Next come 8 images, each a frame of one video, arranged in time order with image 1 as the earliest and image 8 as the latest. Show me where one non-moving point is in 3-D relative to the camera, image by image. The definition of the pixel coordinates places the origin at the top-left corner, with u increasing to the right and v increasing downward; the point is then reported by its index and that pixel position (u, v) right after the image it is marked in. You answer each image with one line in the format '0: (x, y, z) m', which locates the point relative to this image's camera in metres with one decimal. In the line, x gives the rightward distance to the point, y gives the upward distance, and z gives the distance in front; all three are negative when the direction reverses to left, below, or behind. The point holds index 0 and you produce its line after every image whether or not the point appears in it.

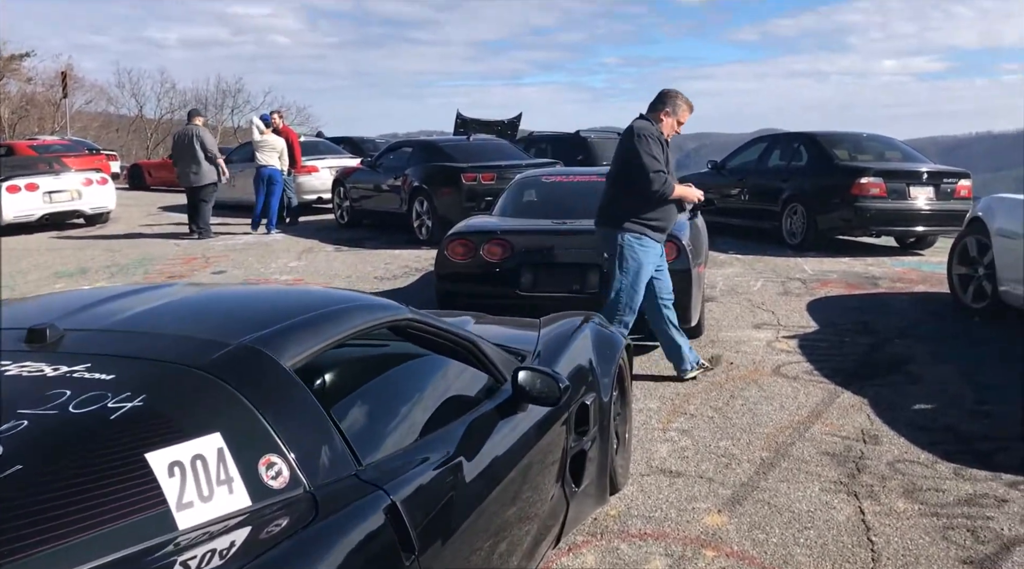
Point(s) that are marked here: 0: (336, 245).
0: (-2.4, +0.5, +11.7) m
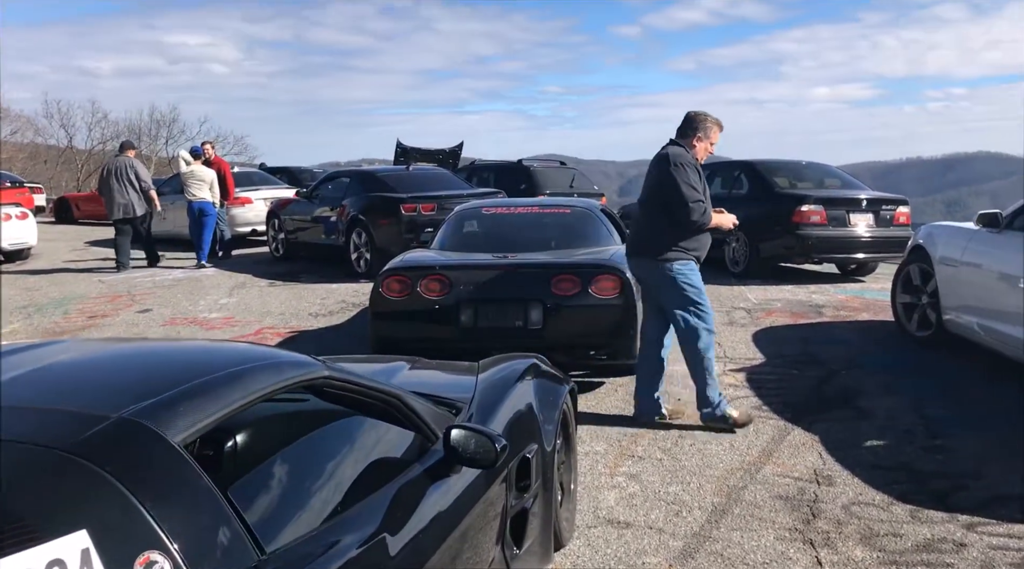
0: (-3.1, +0.1, +11.3) m
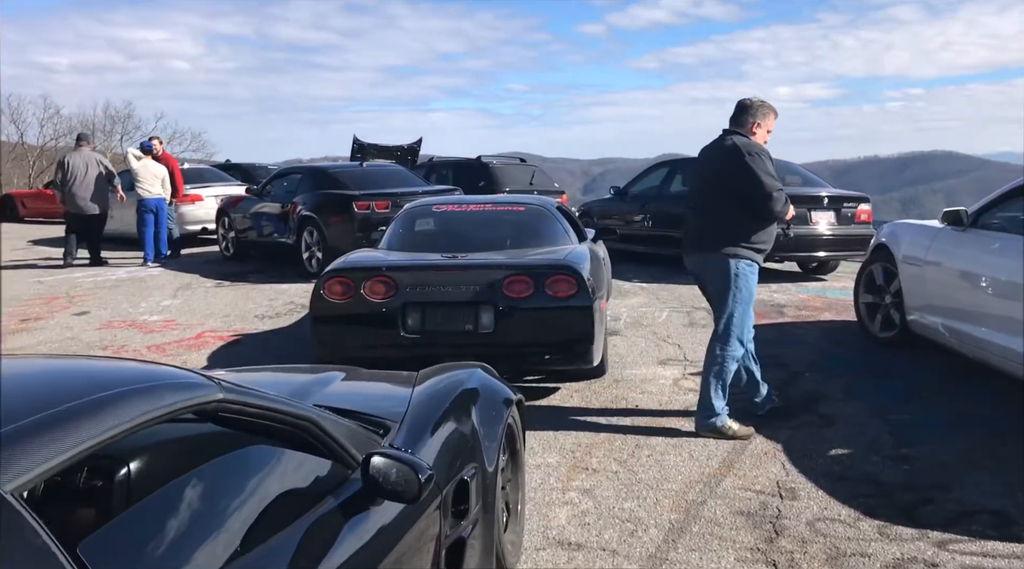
0: (-3.7, +0.1, +10.9) m
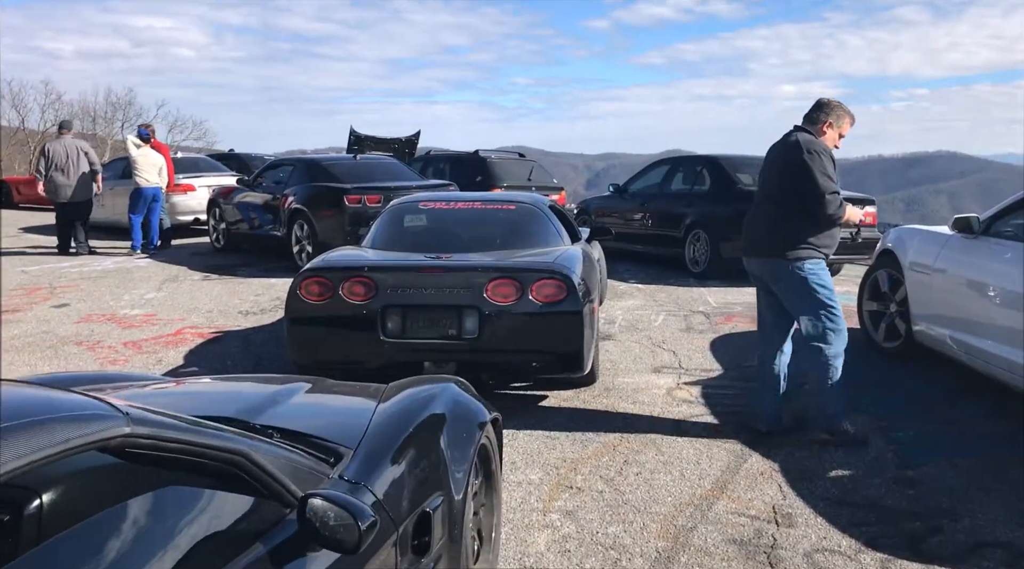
0: (-3.8, +0.1, +10.6) m
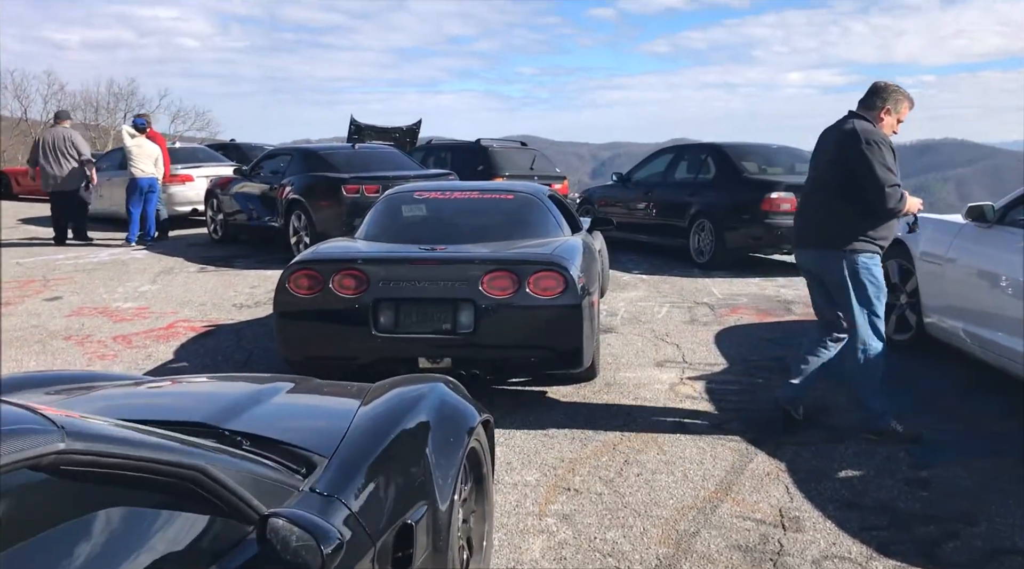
0: (-3.7, +0.2, +10.4) m
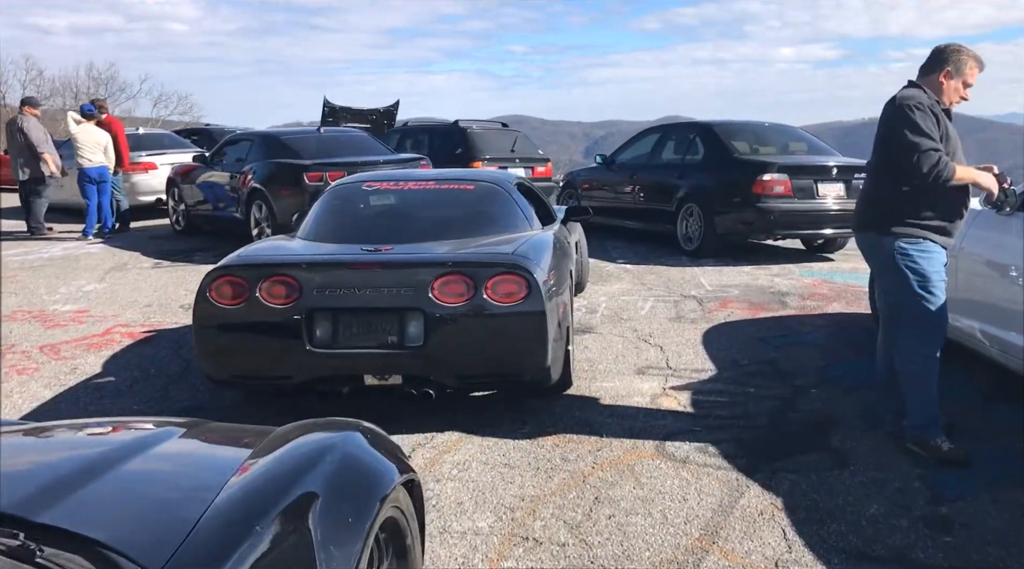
0: (-4.0, +0.3, +9.8) m
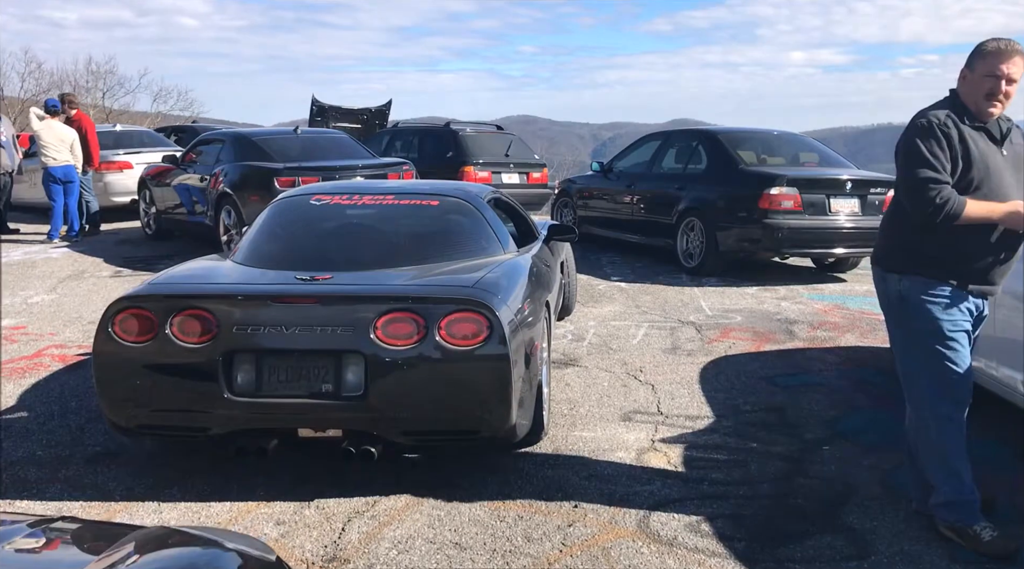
0: (-4.1, +0.2, +9.1) m
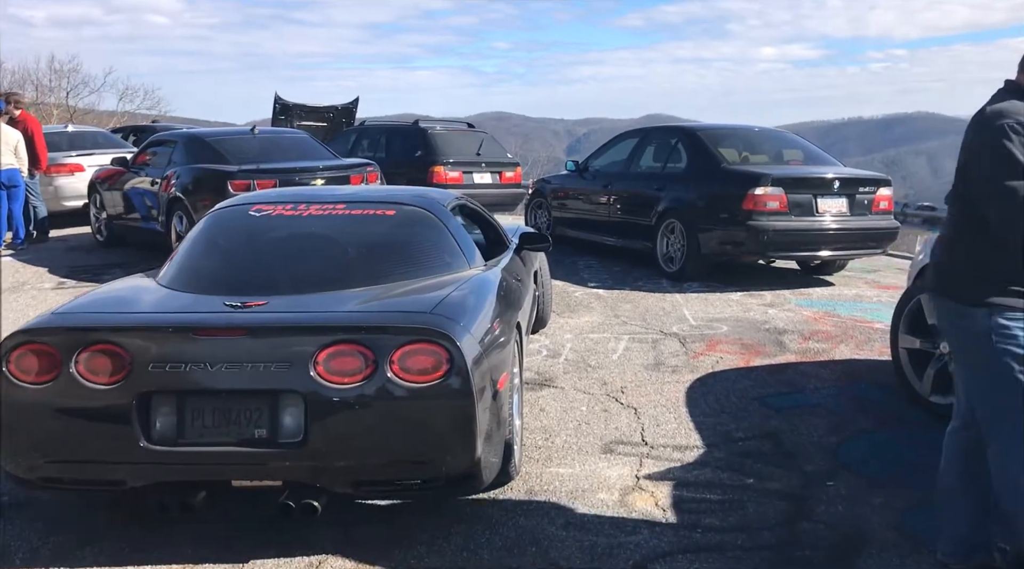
0: (-4.4, +0.1, +8.5) m
